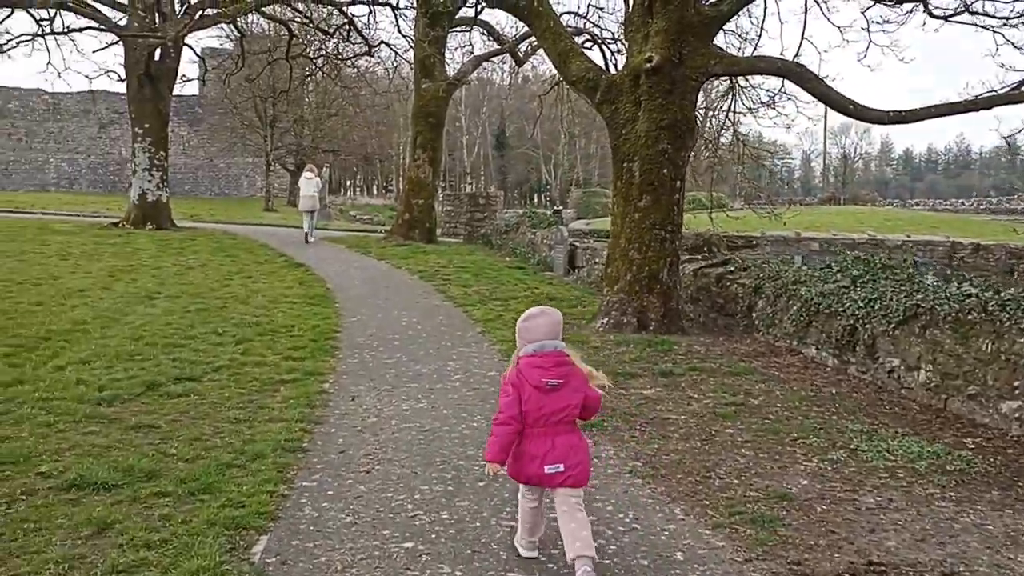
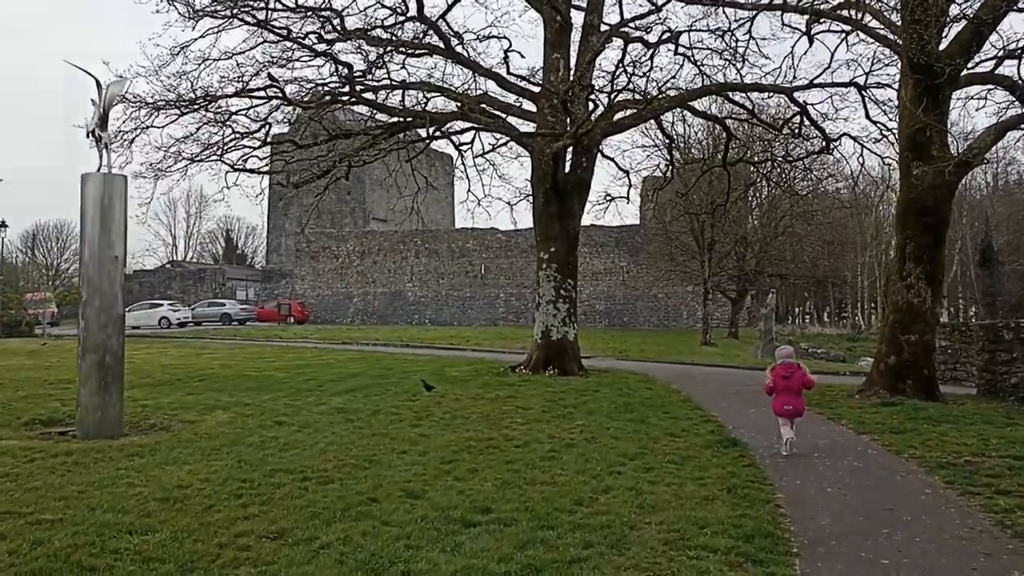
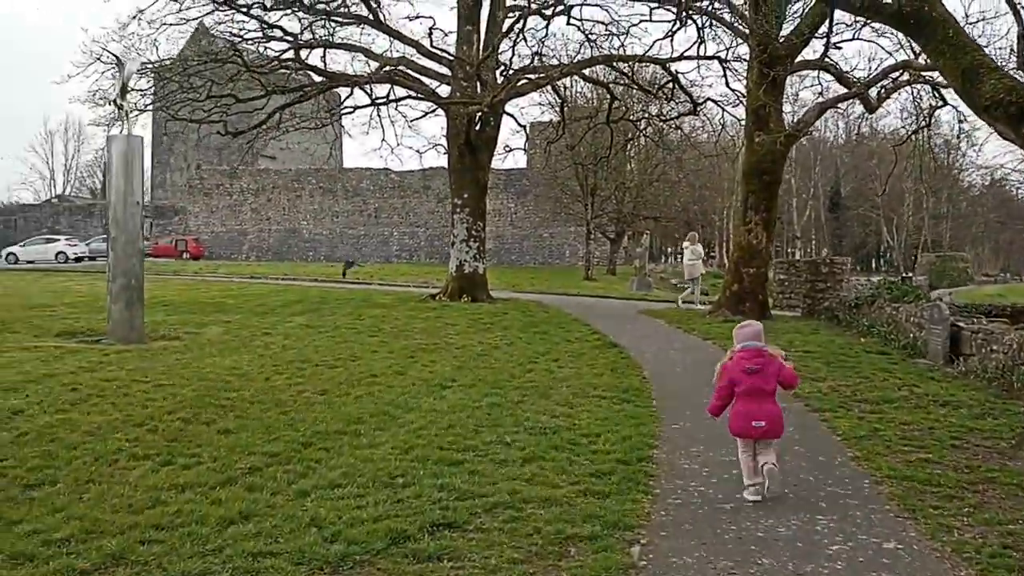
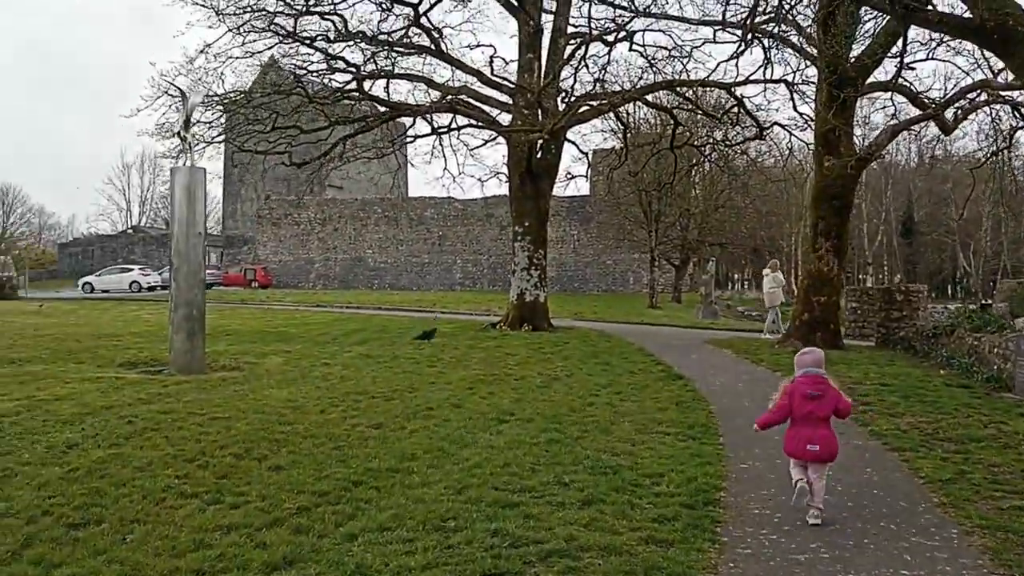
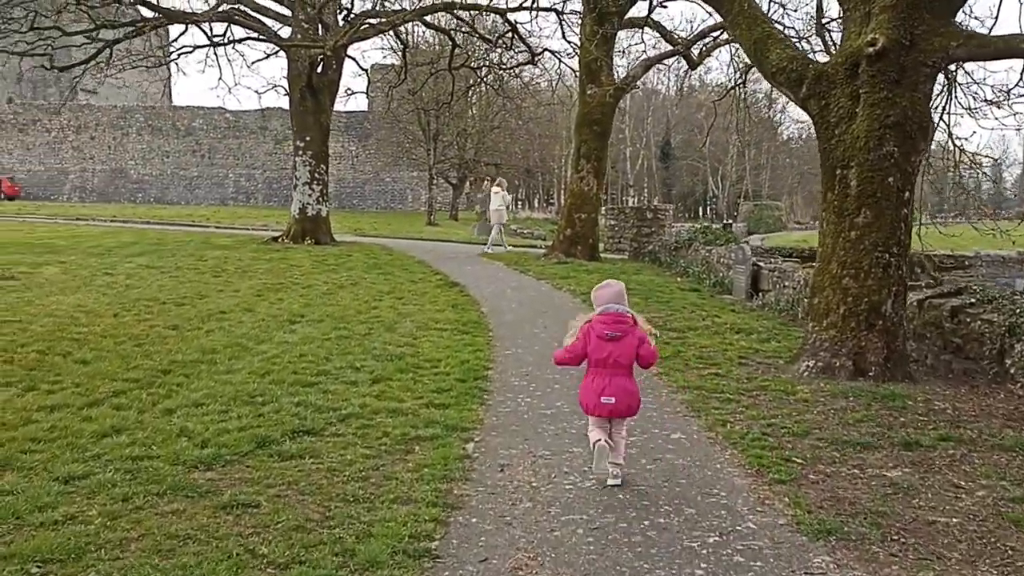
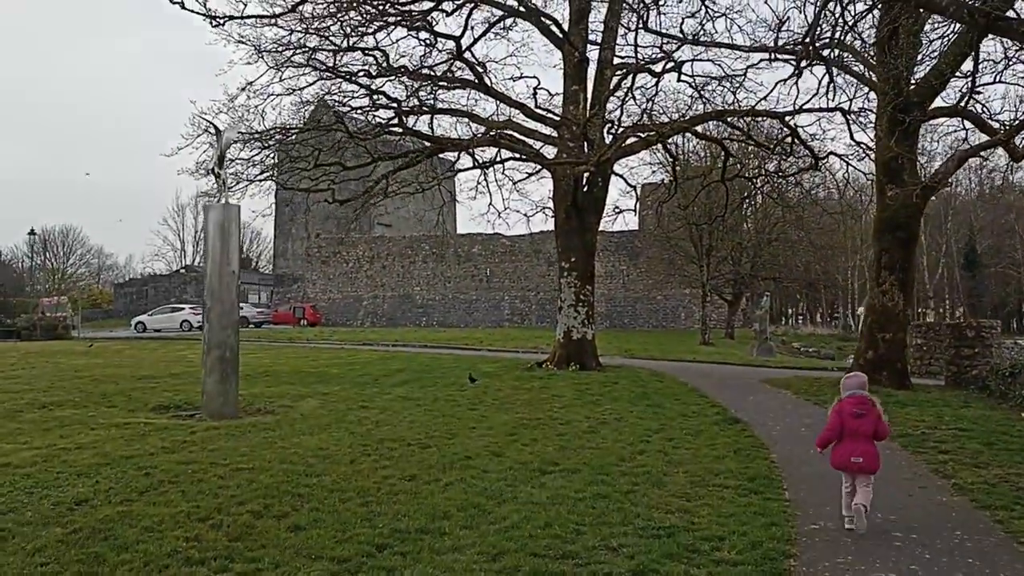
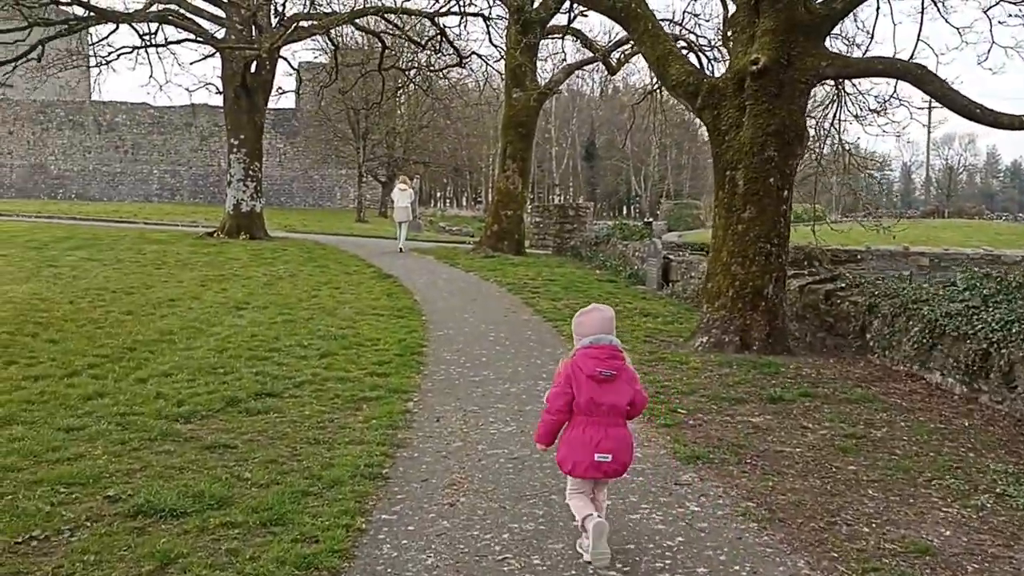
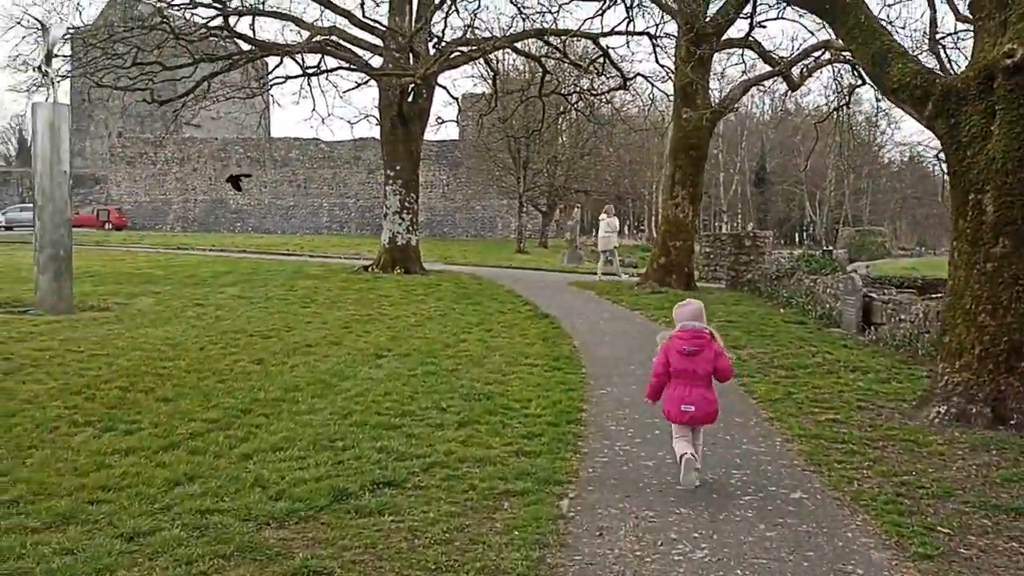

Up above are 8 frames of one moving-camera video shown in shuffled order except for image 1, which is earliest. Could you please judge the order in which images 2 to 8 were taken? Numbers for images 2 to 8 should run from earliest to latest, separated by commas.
7, 5, 8, 3, 4, 6, 2
